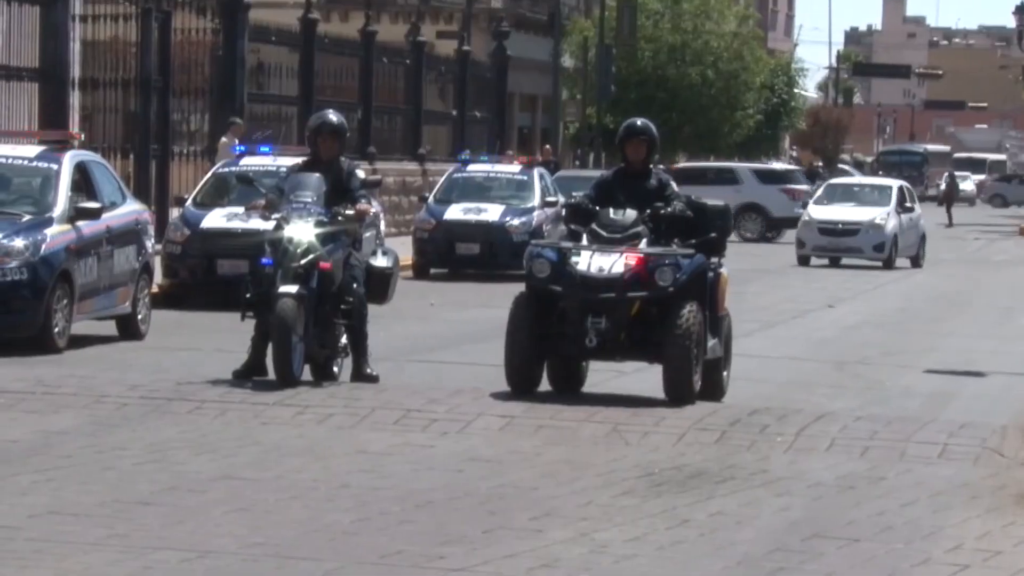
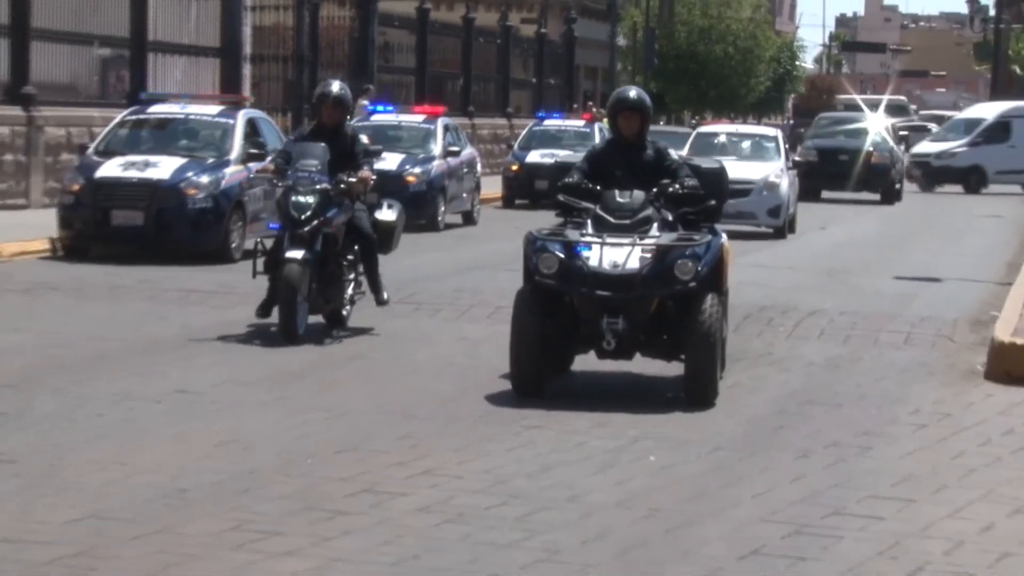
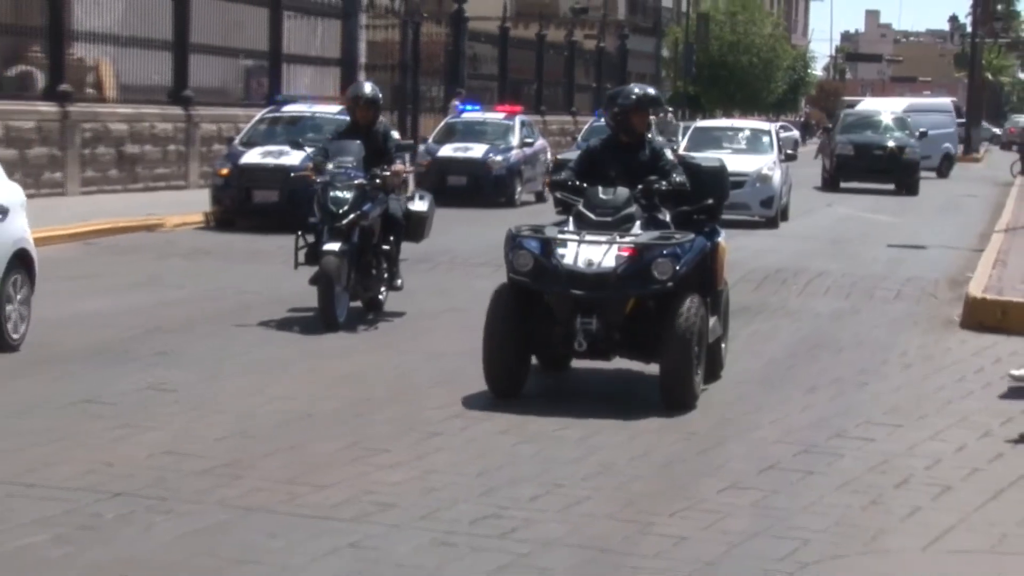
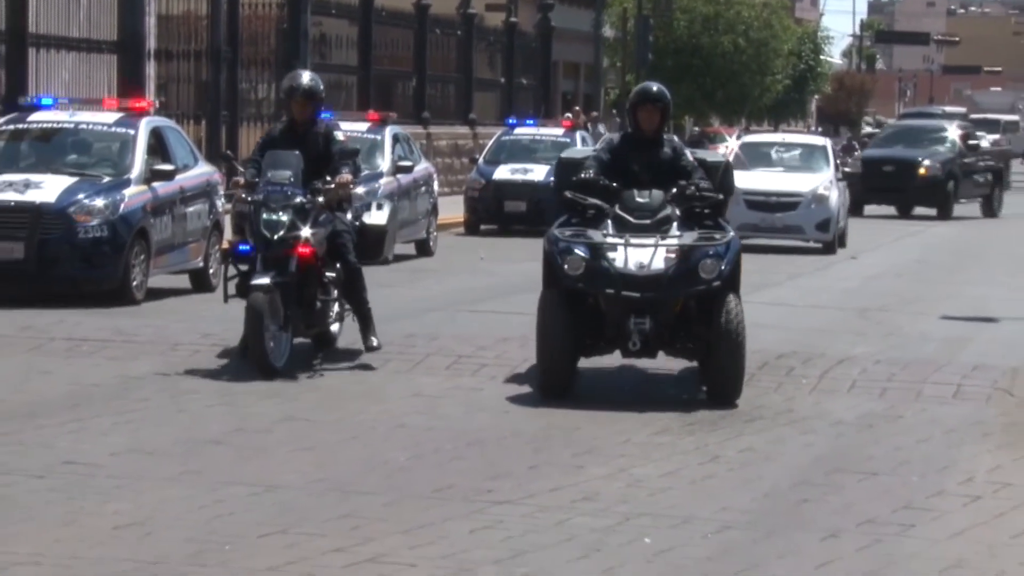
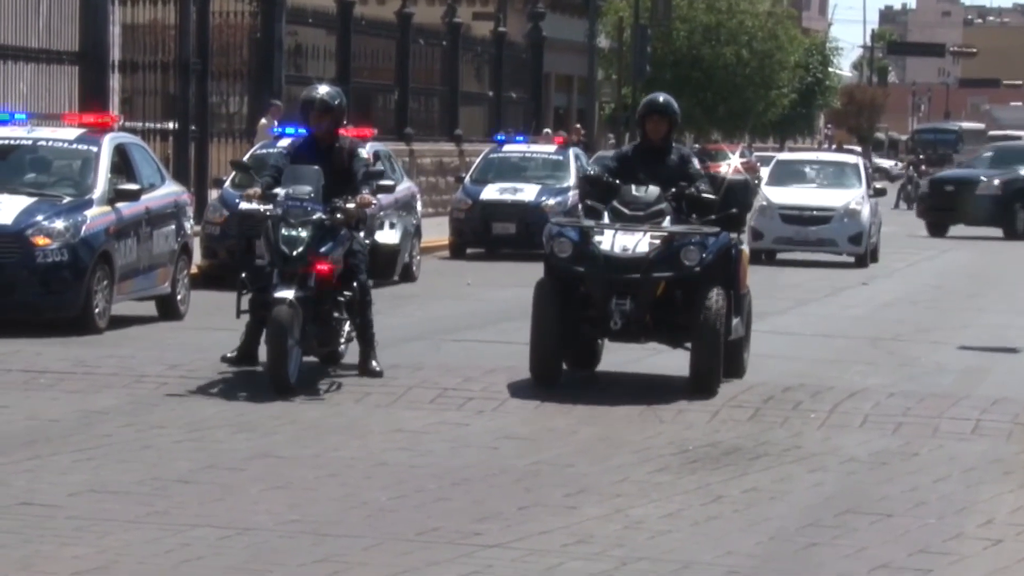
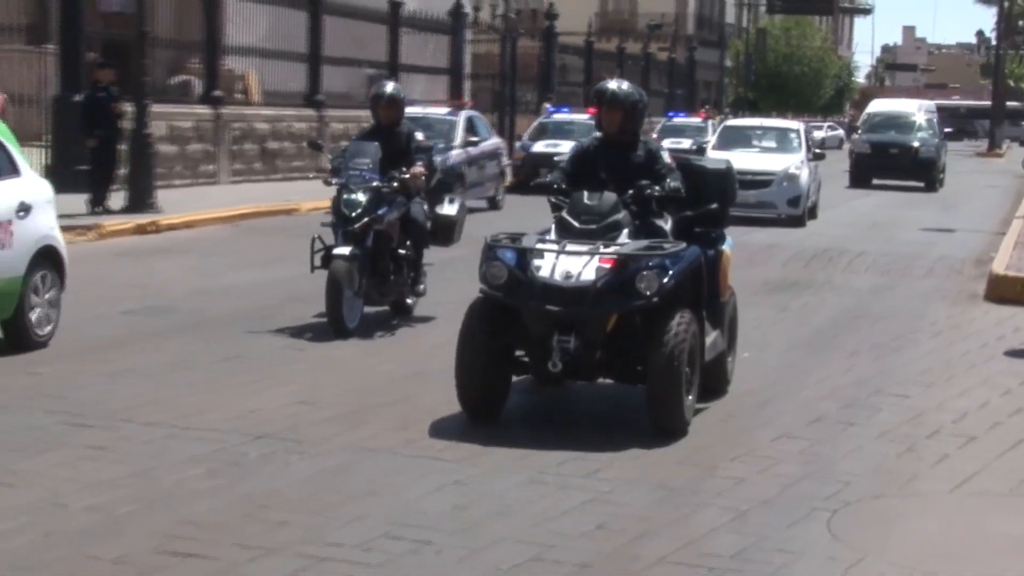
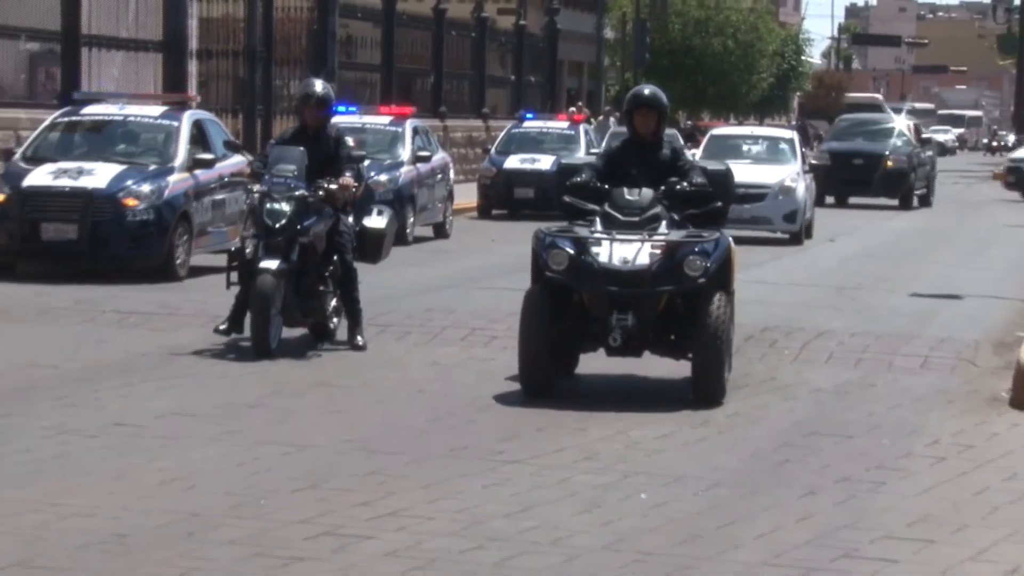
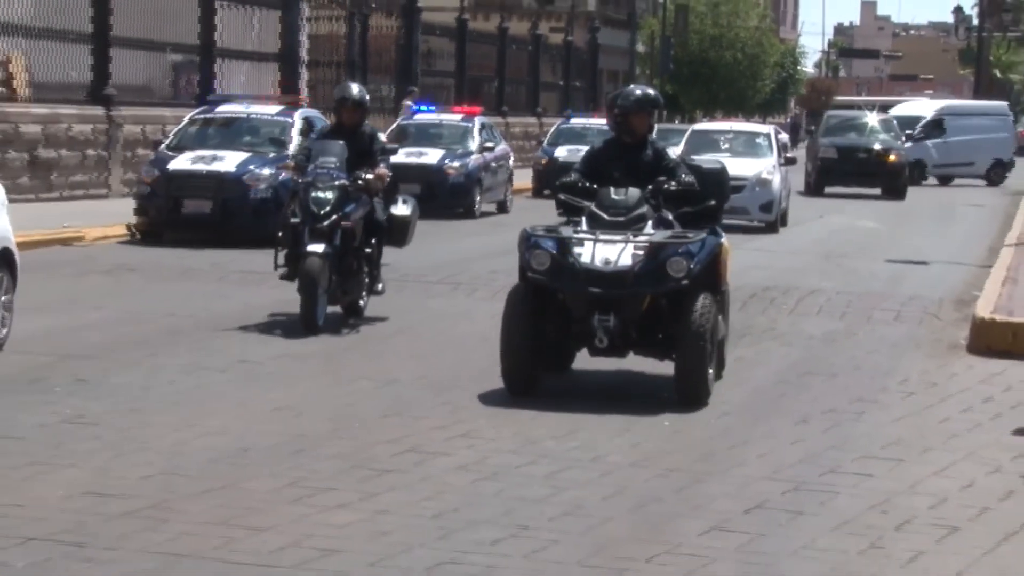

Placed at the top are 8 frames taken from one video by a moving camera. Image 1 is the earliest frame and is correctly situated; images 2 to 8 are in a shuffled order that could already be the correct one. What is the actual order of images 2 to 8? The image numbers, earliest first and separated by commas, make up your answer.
5, 4, 7, 2, 8, 3, 6
